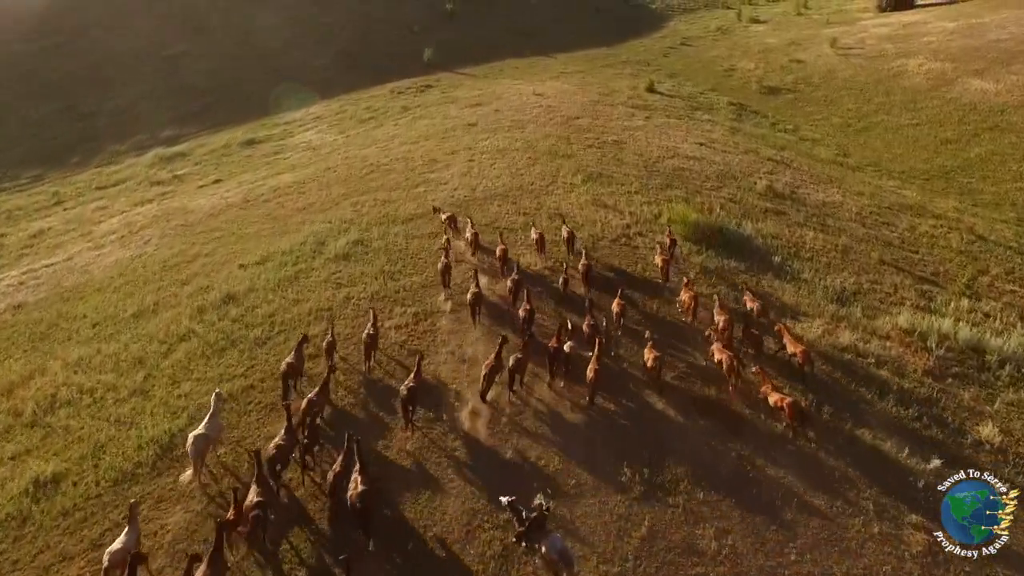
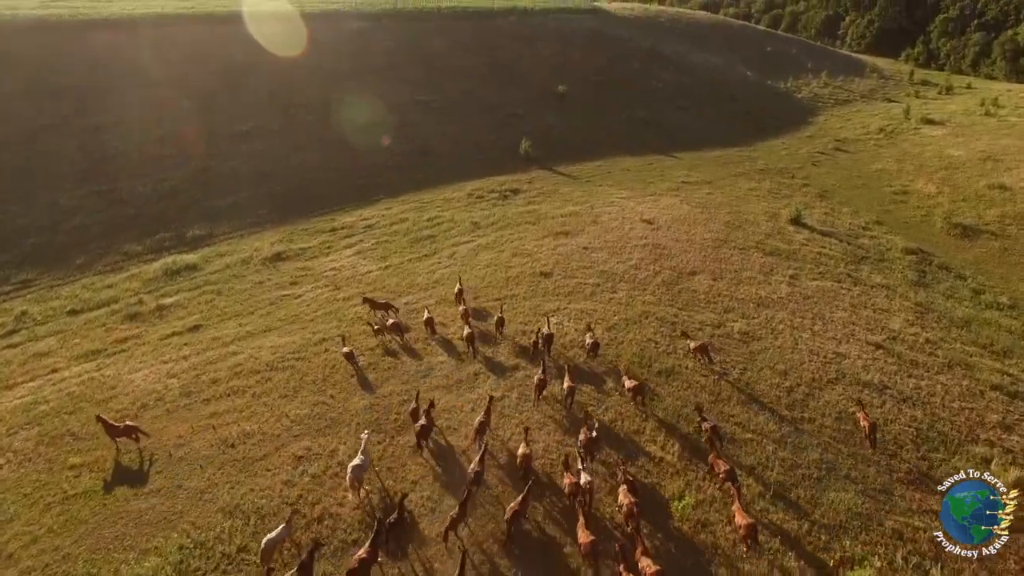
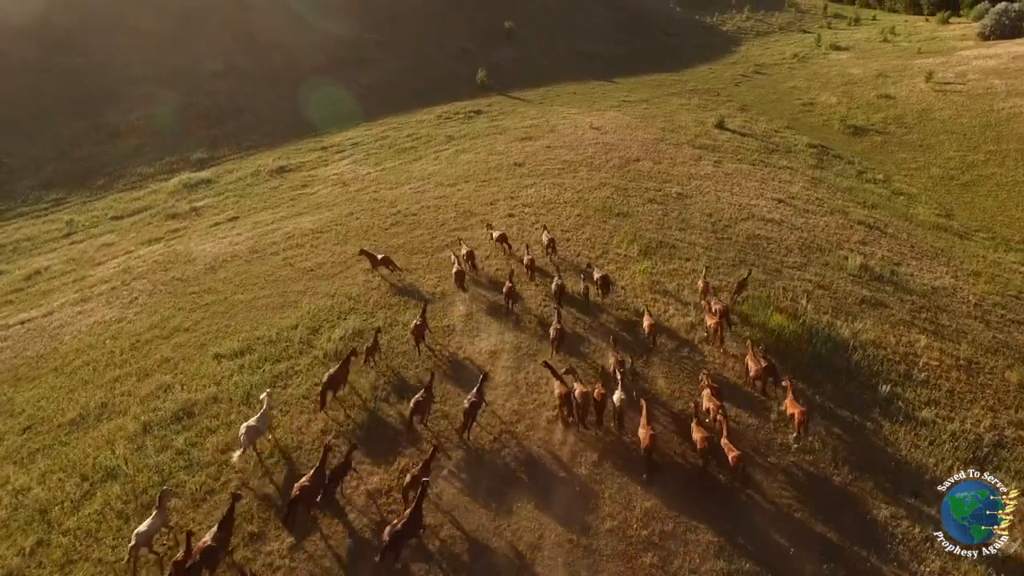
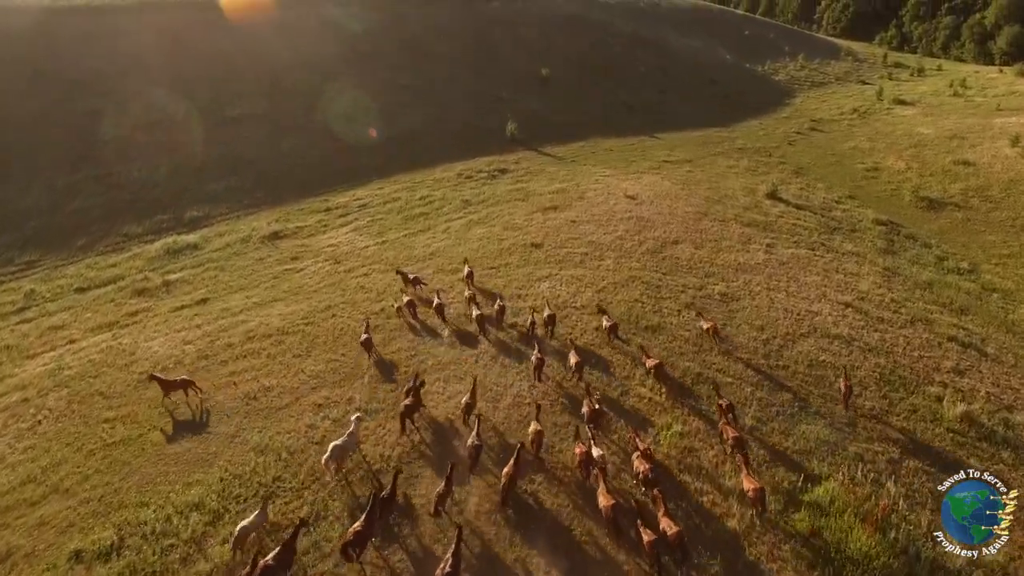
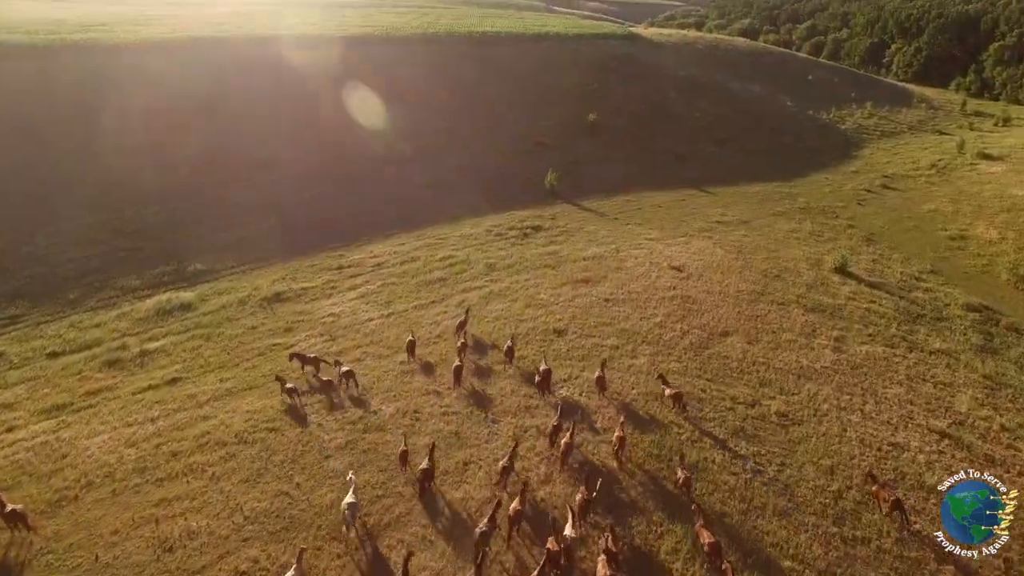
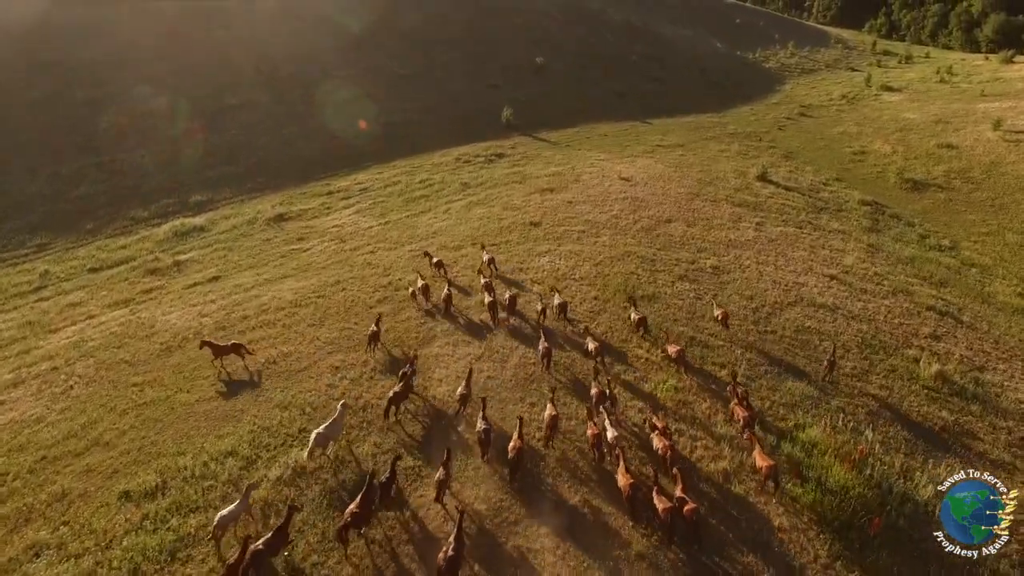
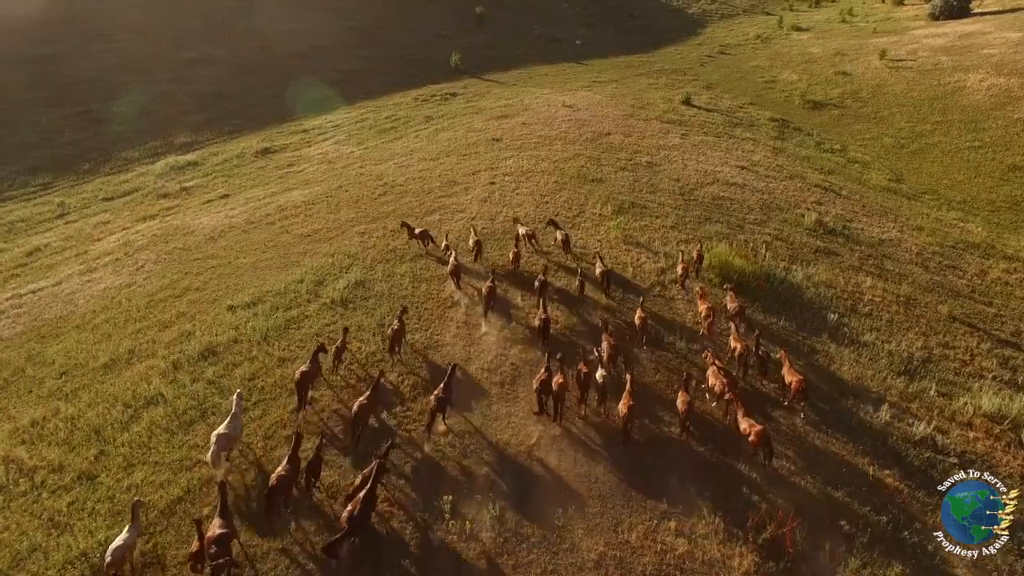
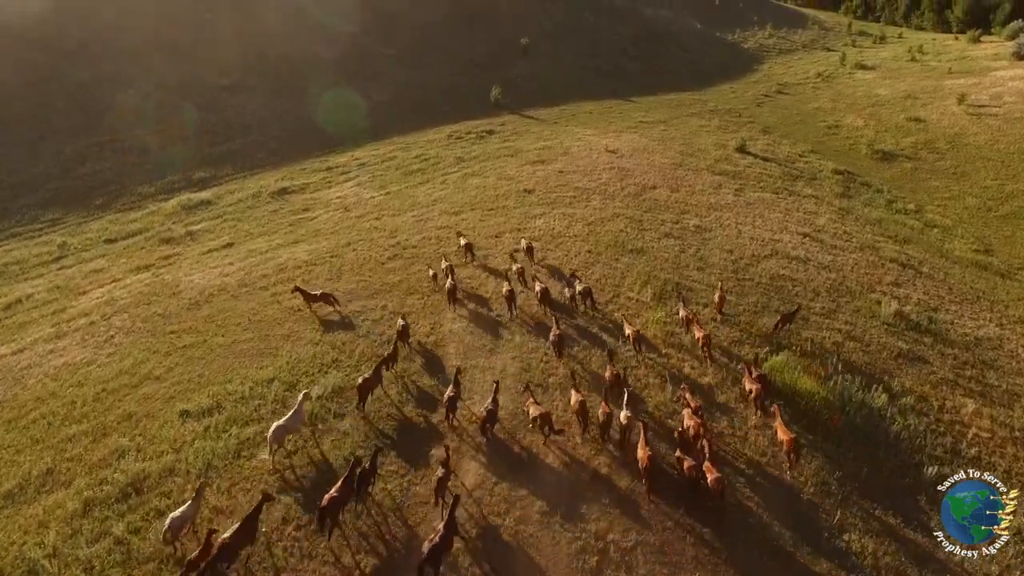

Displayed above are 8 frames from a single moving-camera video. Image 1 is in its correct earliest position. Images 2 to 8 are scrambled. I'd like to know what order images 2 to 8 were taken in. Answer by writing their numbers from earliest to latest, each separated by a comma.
7, 3, 8, 6, 4, 2, 5
